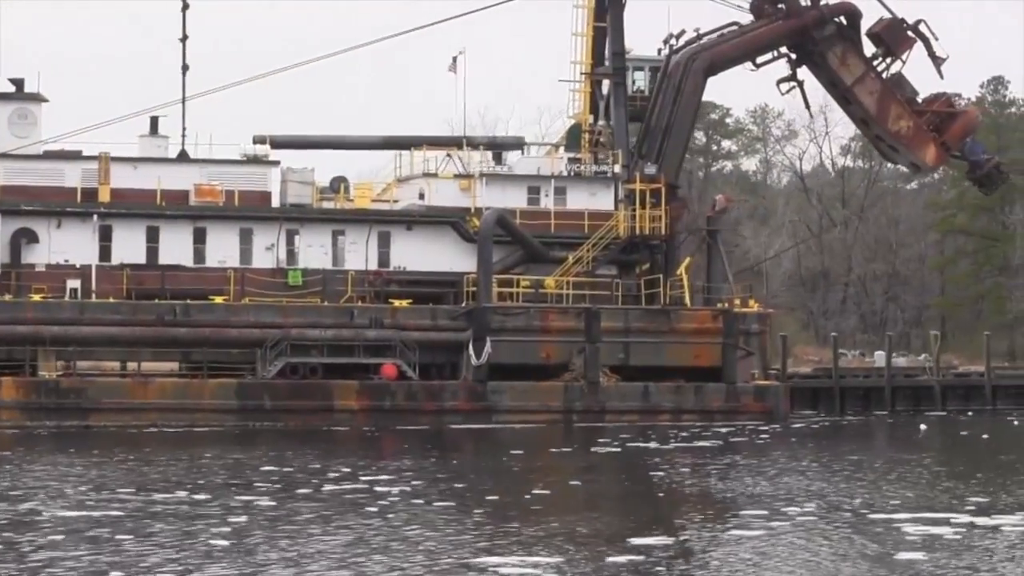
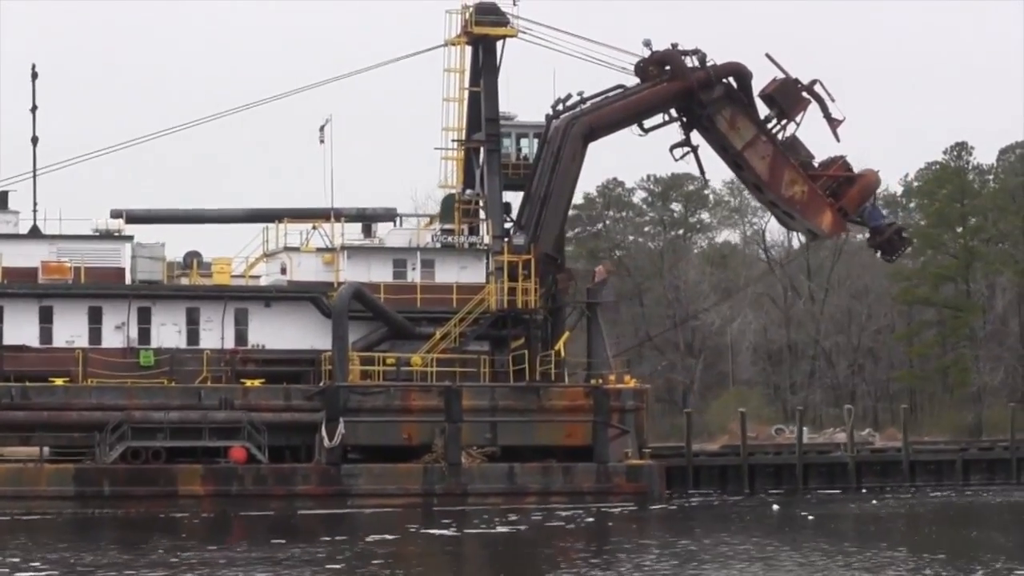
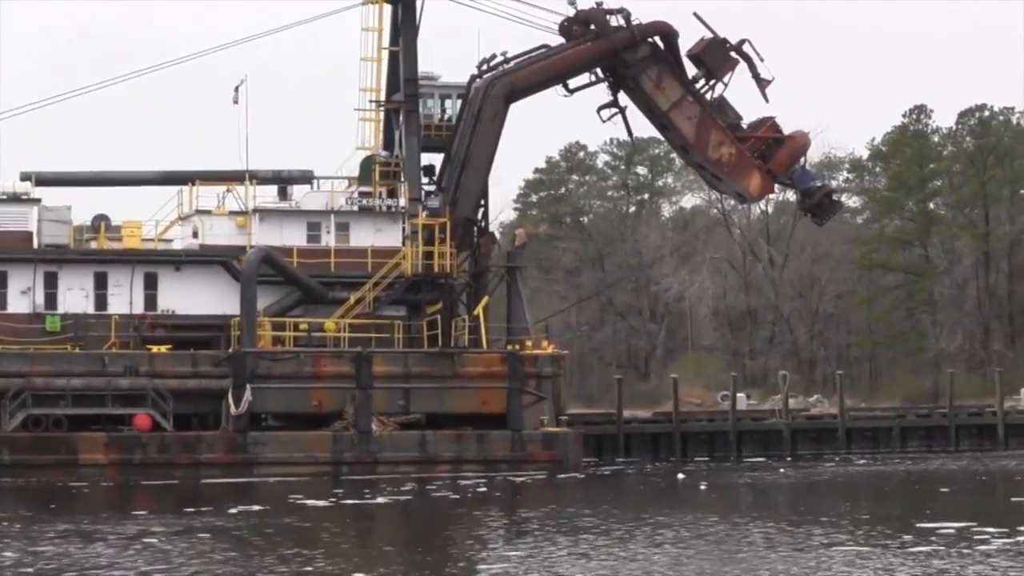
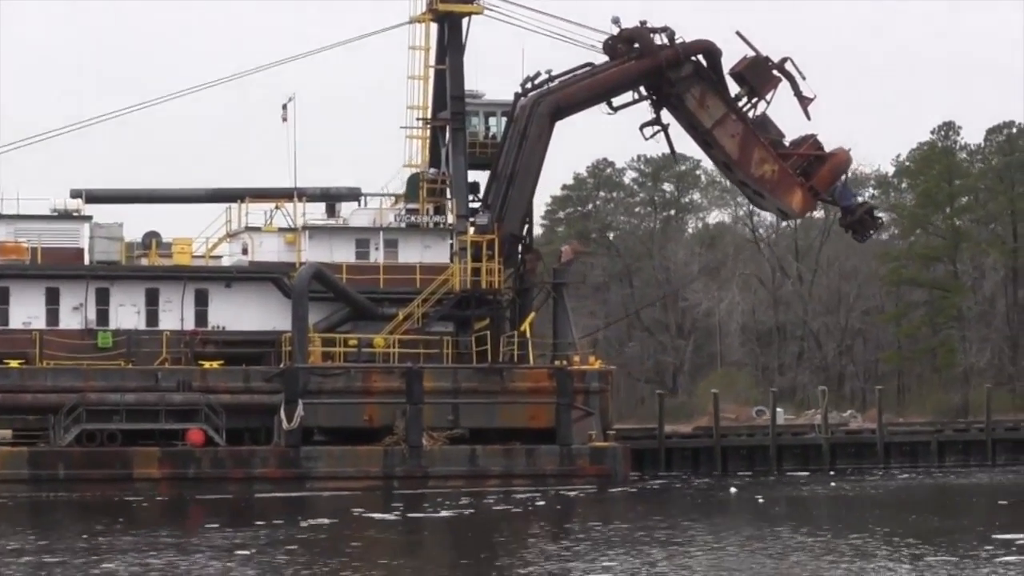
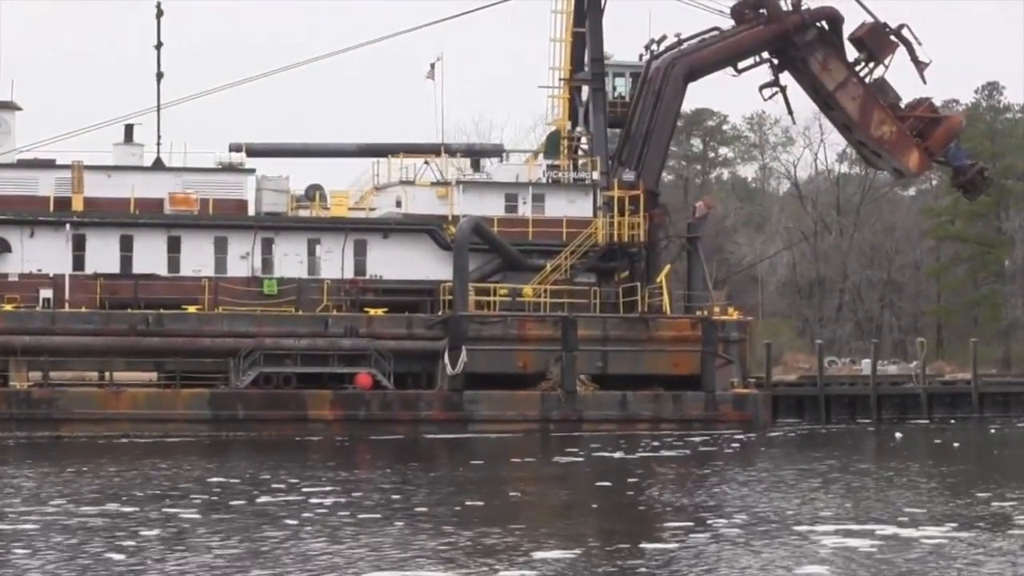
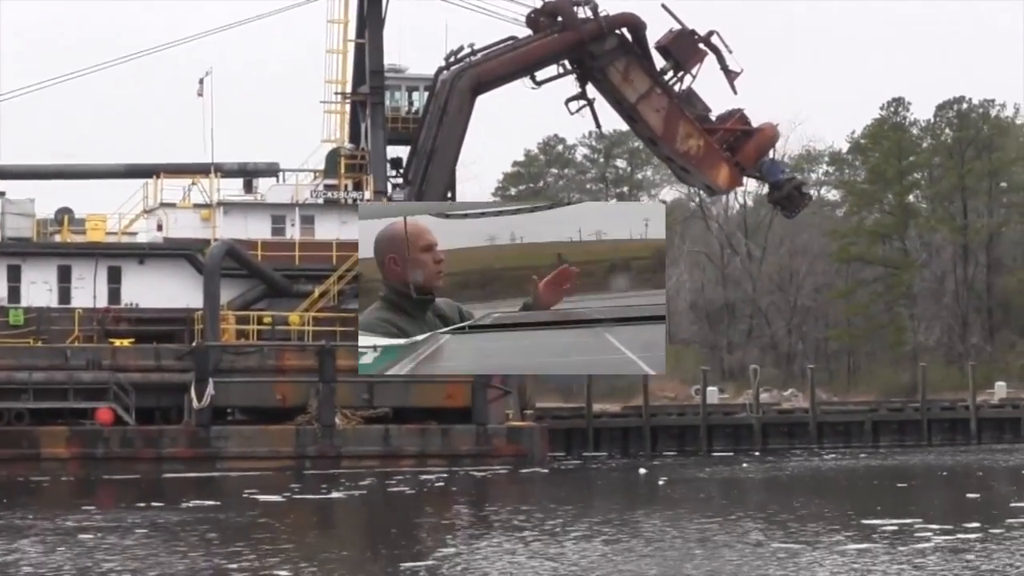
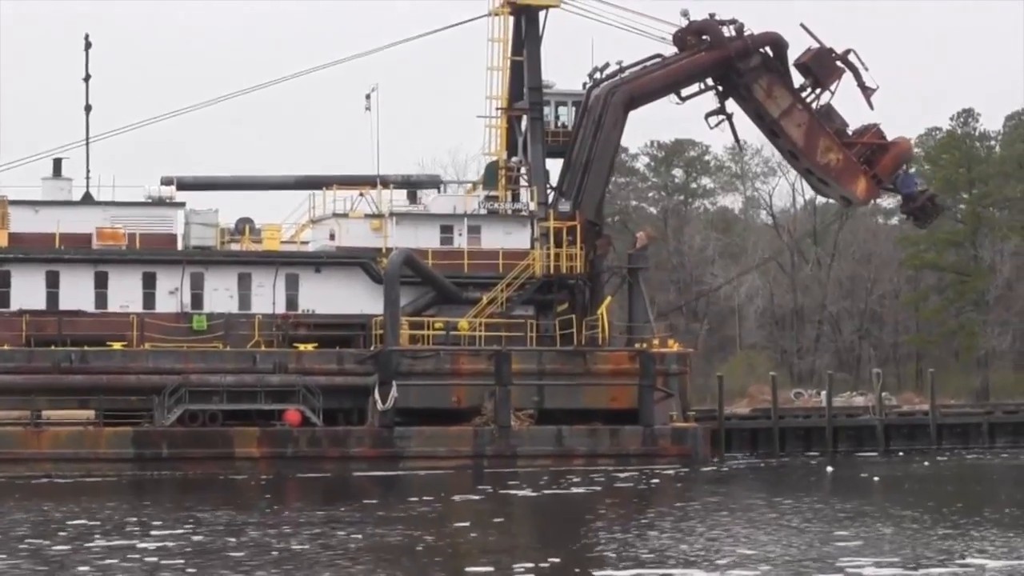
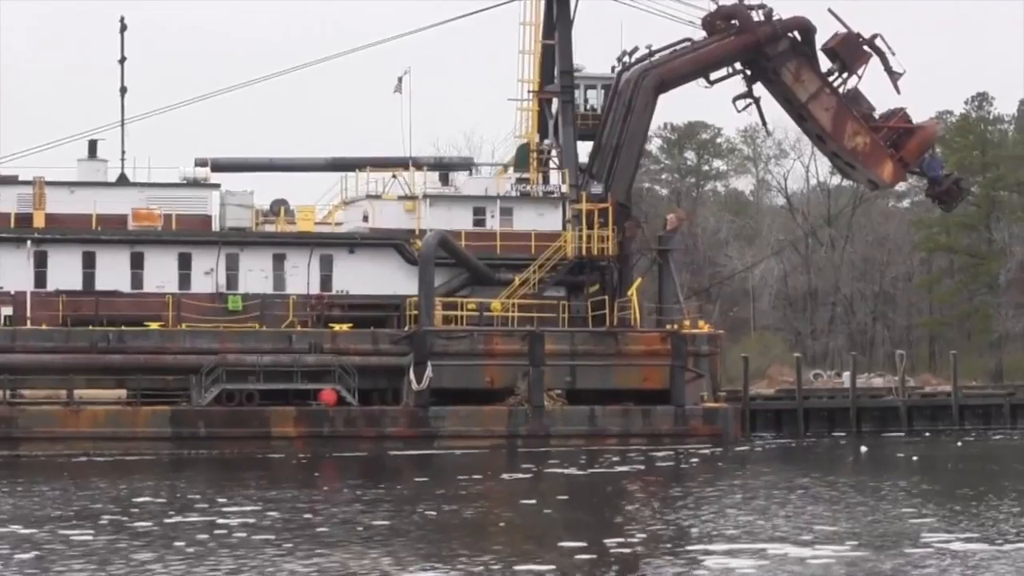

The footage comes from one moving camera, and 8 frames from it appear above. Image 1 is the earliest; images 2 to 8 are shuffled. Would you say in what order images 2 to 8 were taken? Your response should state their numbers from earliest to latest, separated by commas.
5, 8, 7, 2, 4, 3, 6
